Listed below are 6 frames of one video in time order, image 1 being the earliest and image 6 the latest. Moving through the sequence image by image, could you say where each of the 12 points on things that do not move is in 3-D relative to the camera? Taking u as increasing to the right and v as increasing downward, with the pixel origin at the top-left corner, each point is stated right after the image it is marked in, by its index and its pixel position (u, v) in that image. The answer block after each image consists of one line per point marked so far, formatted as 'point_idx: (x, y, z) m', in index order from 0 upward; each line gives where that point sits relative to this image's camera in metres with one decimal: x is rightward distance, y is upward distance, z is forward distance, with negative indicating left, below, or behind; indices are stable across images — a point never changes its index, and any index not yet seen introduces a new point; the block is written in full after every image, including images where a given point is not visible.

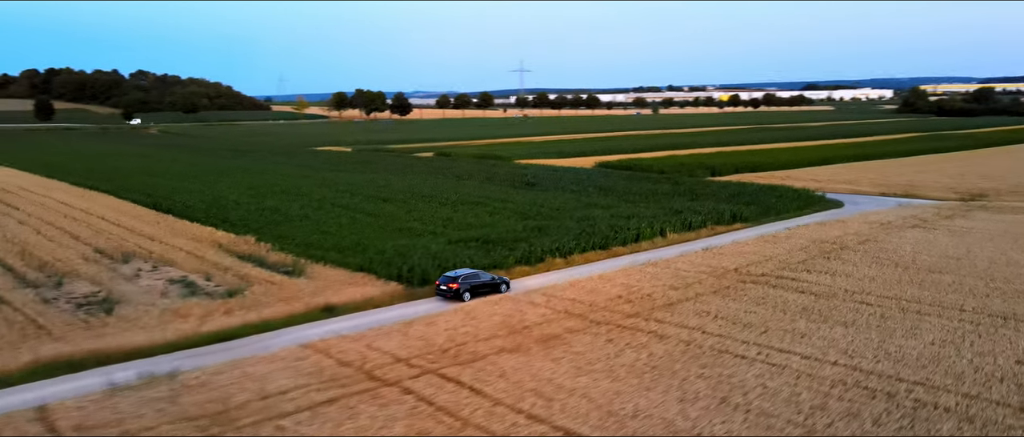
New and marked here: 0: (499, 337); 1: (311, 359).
0: (-0.3, -2.5, +16.7) m
1: (-3.9, -2.7, +15.1) m
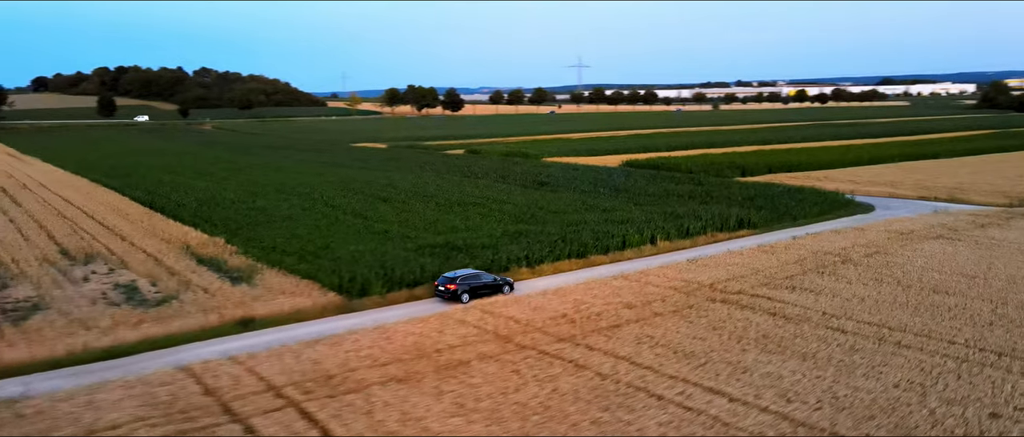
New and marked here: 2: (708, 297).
0: (-2.2, -2.7, +14.9) m
1: (-5.9, -2.9, +13.6) m
2: (+4.9, -2.0, +19.6) m
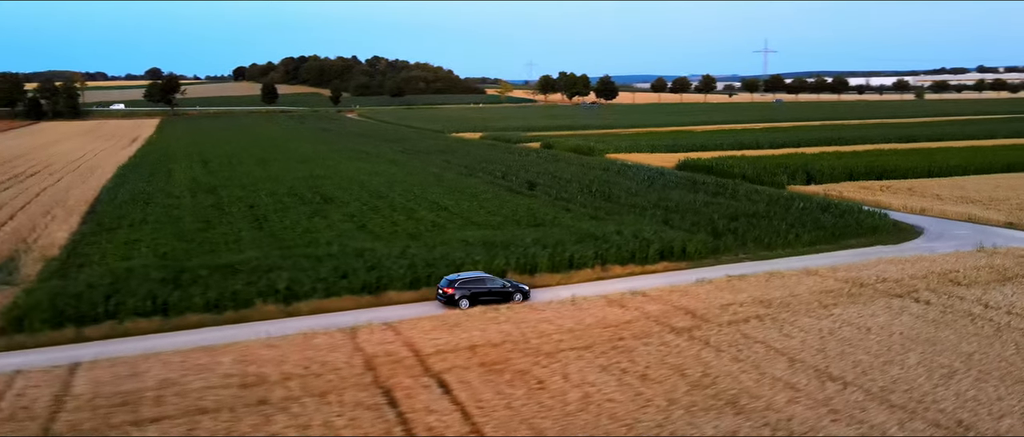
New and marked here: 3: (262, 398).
0: (-10.3, -3.3, +10.7) m
1: (-14.2, -3.3, +10.4) m
2: (-2.3, -2.8, +13.5) m
3: (-4.1, -2.9, +12.7) m
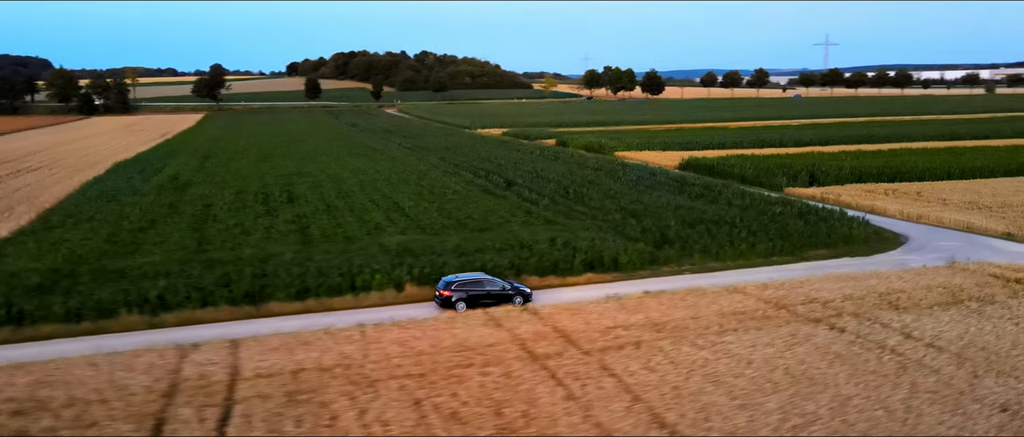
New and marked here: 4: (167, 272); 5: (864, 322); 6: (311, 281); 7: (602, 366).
0: (-13.6, -3.4, +10.0) m
1: (-17.6, -3.3, +10.0) m
2: (-5.4, -2.9, +12.1) m
3: (-7.2, -3.1, +11.5) m
4: (-8.7, -1.4, +19.7) m
5: (+7.1, -2.1, +15.6) m
6: (-4.9, -1.5, +19.2) m
7: (+1.6, -2.5, +13.5) m
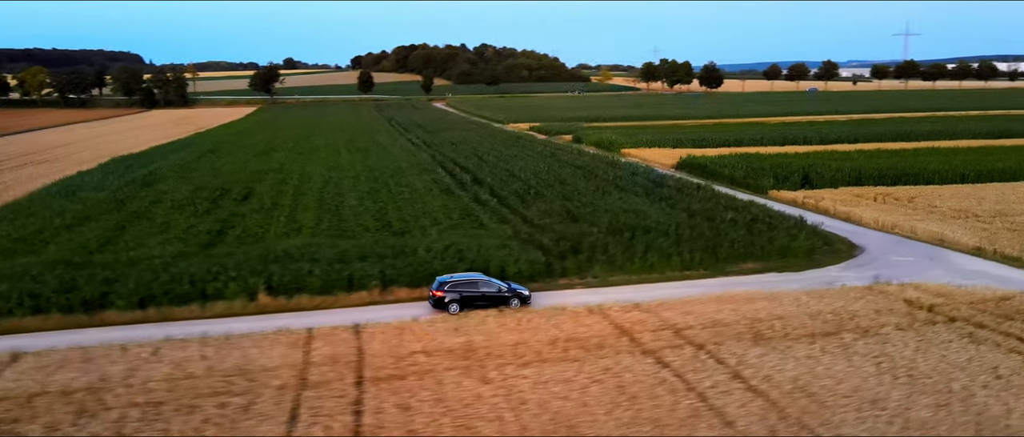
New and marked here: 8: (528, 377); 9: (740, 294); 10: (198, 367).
0: (-17.8, -3.4, +9.9) m
1: (-21.8, -3.3, +10.3) m
2: (-9.4, -3.1, +11.3) m
3: (-11.3, -3.2, +10.8) m
4: (-12.0, -1.4, +19.1) m
5: (+3.3, -2.4, +13.5) m
6: (-8.3, -1.7, +18.2) m
7: (-2.3, -2.8, +12.0) m
8: (+0.4, -2.6, +12.8) m
9: (+5.4, -1.7, +18.0) m
10: (-5.5, -2.6, +13.7) m
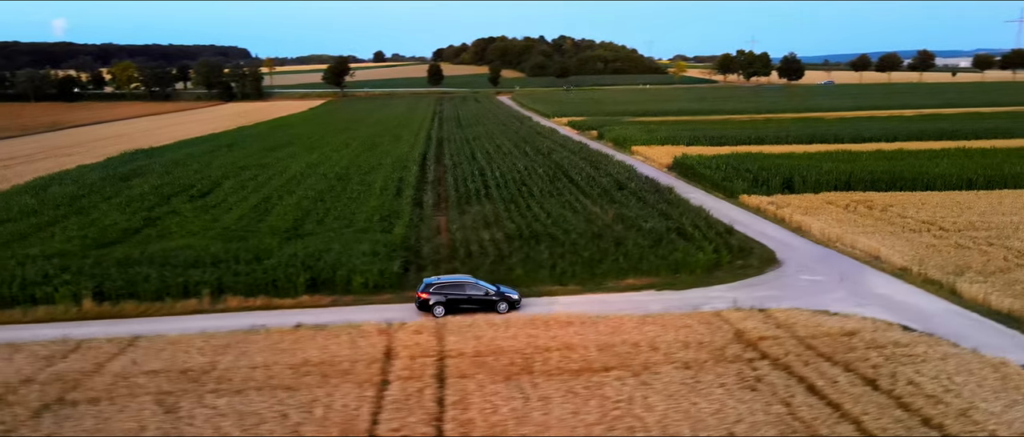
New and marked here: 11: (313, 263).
0: (-22.7, -3.4, +11.0) m
1: (-26.6, -3.2, +11.9) m
2: (-14.2, -3.2, +11.4) m
3: (-16.1, -3.3, +11.2) m
4: (-15.8, -1.4, +19.5) m
5: (-1.3, -2.7, +12.1) m
6: (-12.2, -1.7, +18.2) m
7: (-7.1, -3.0, +11.2) m
8: (-4.3, -2.8, +11.7) m
9: (+1.3, -2.0, +16.3) m
10: (-10.0, -2.7, +13.3) m
11: (-4.9, -1.2, +19.8) m
